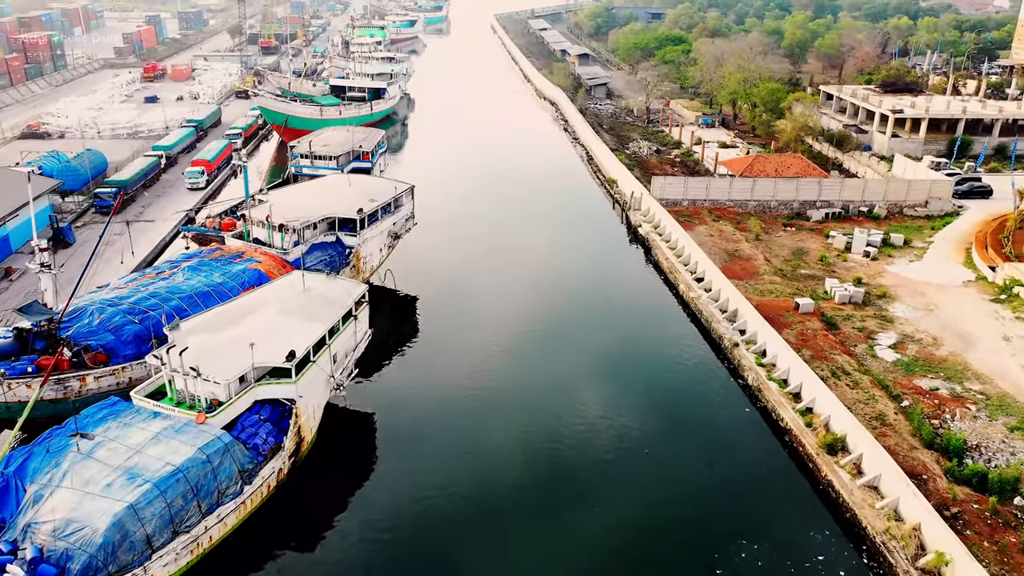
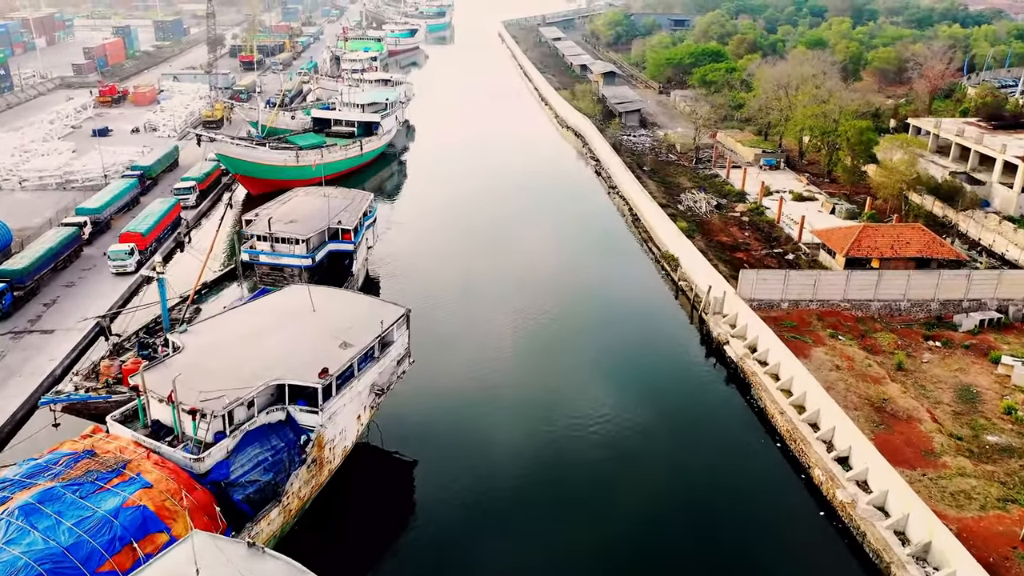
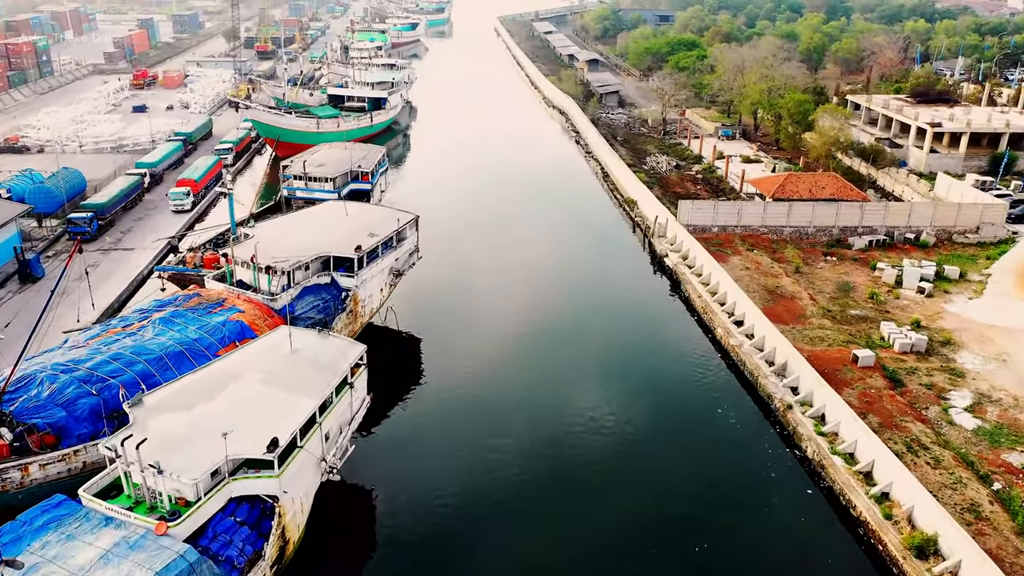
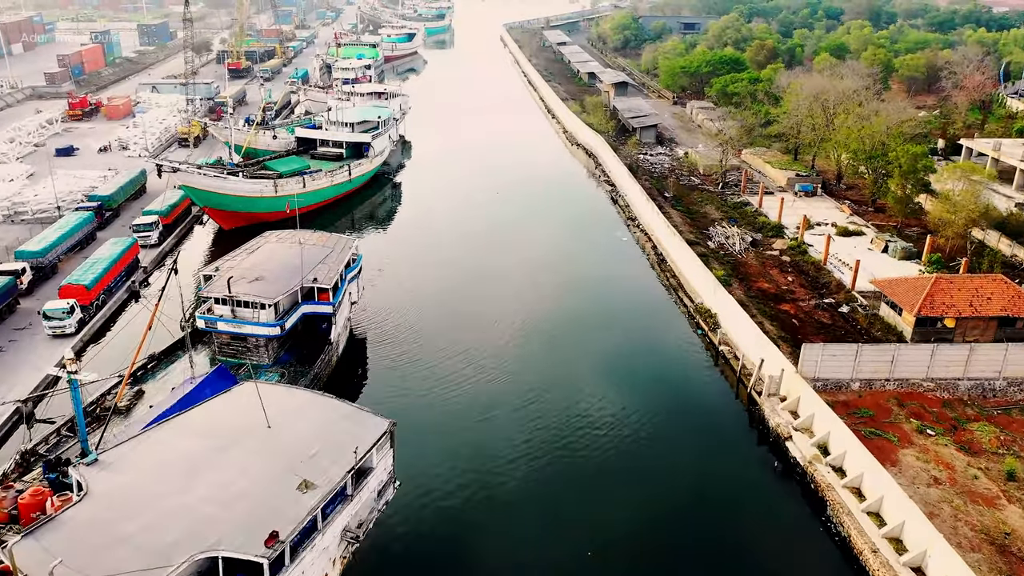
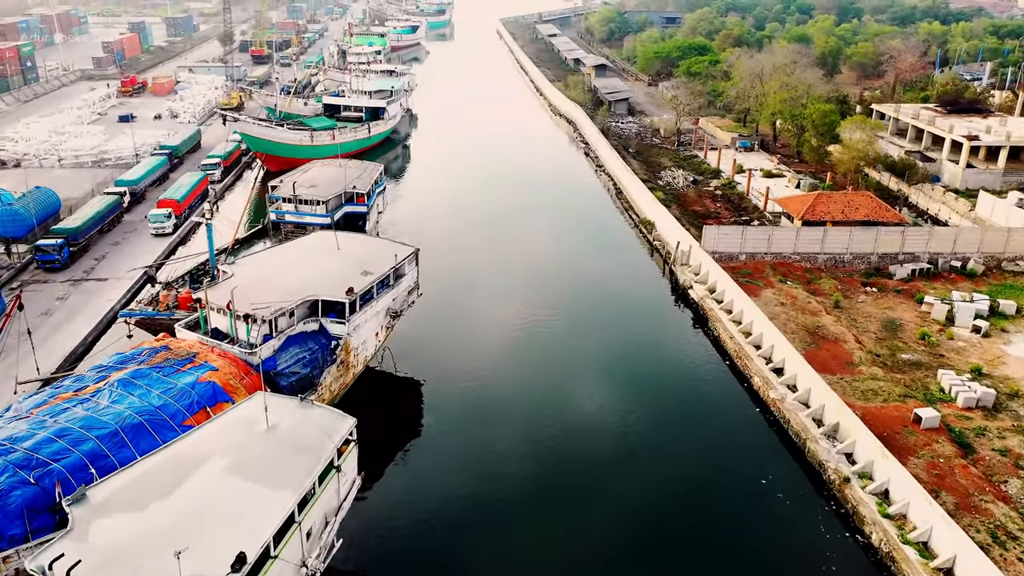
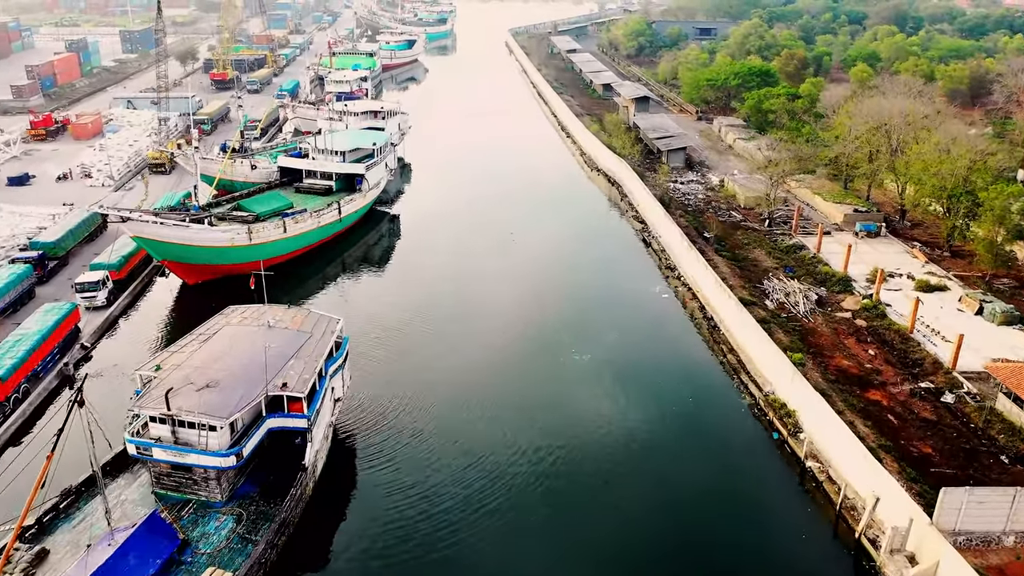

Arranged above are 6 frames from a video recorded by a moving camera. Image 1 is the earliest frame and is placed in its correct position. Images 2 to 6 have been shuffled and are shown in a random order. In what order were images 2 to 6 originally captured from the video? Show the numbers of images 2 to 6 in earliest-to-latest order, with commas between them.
3, 5, 2, 4, 6
